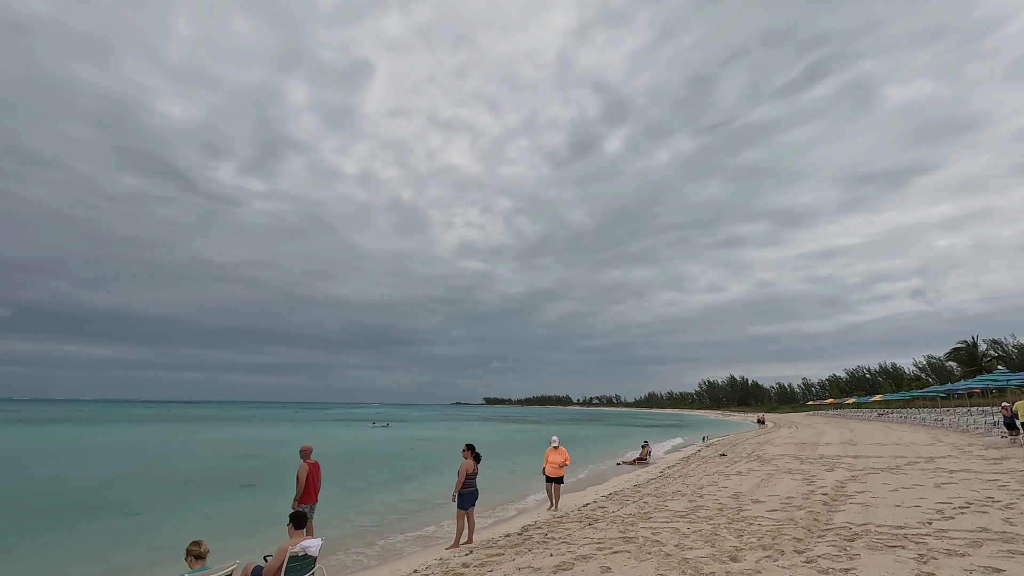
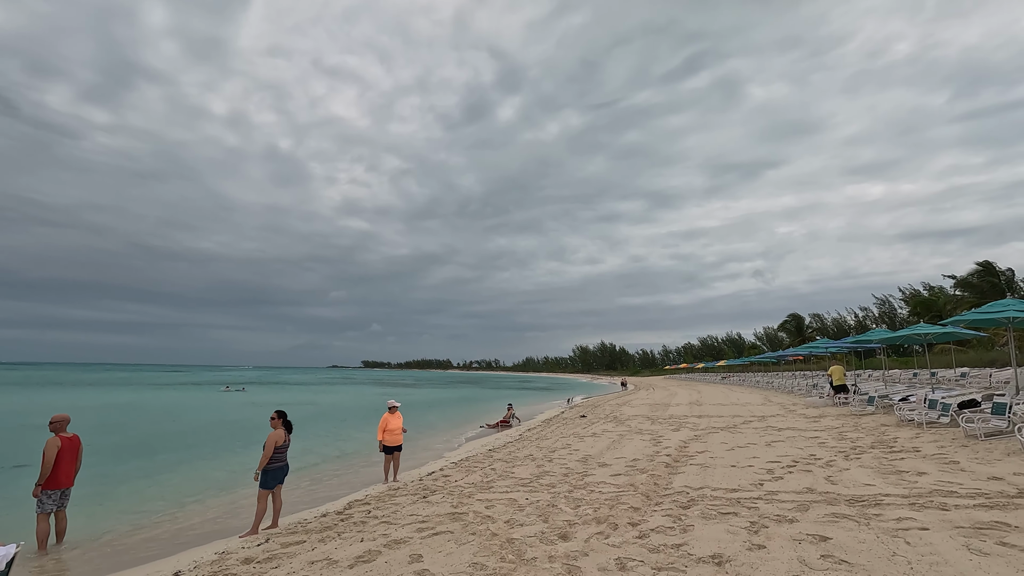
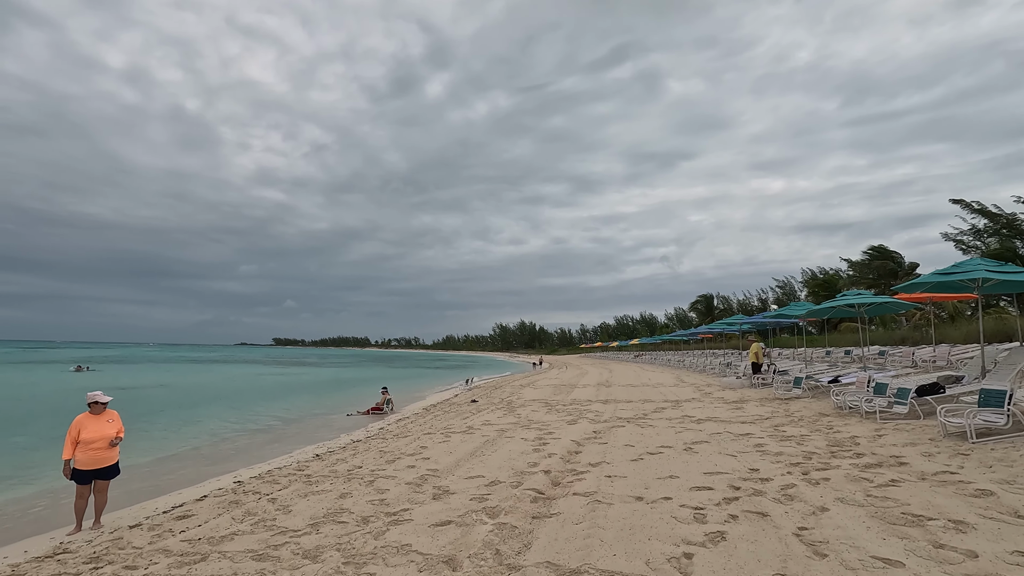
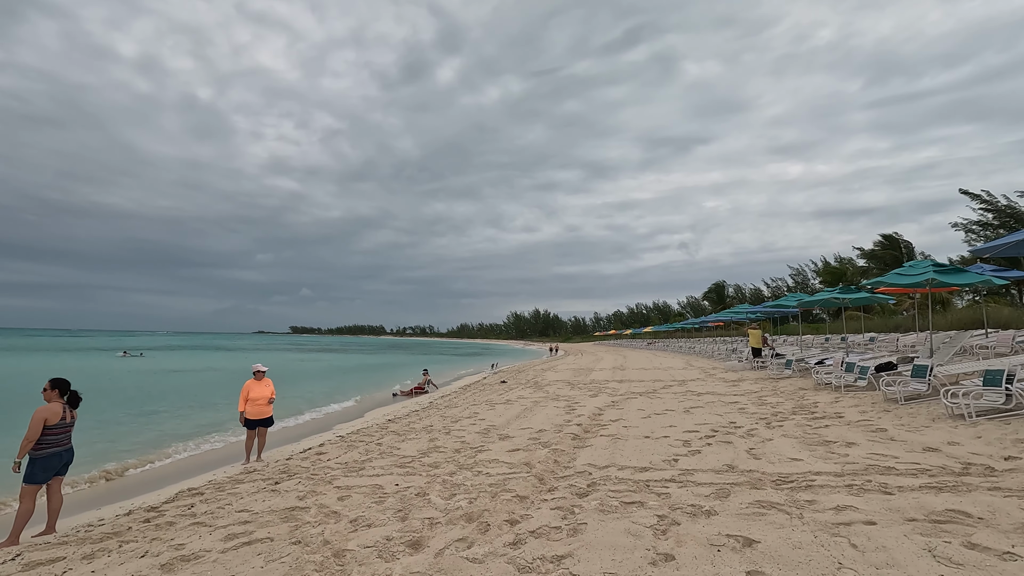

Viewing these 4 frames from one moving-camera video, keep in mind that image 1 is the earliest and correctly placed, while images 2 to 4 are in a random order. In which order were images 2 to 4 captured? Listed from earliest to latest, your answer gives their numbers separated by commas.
2, 4, 3
